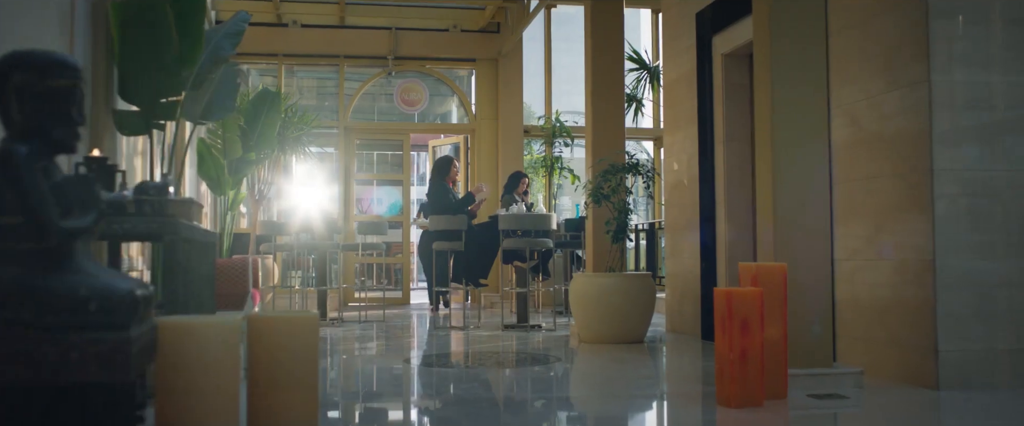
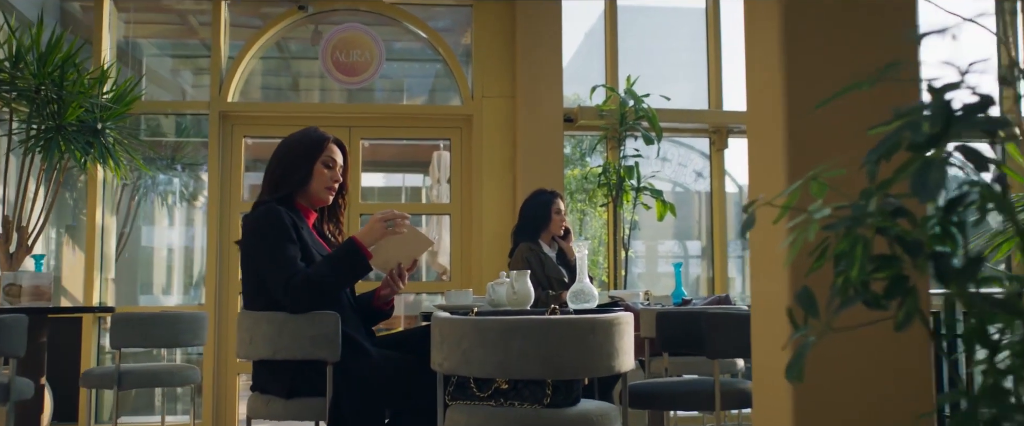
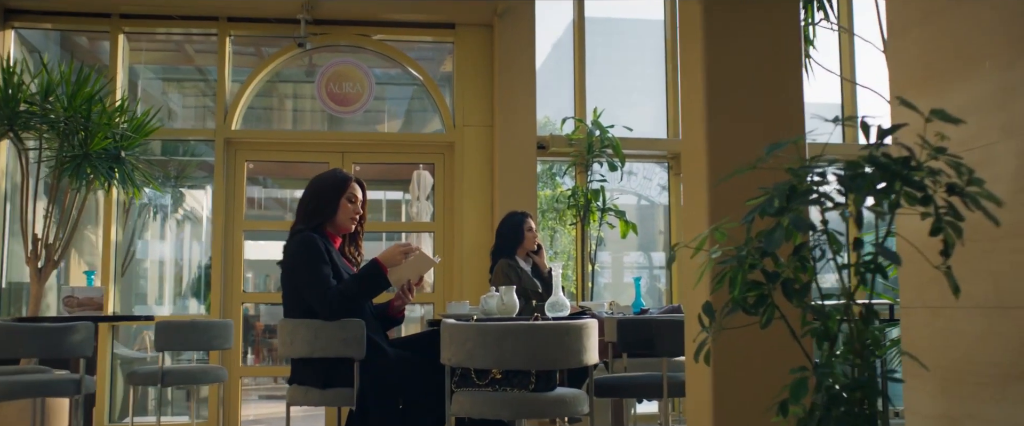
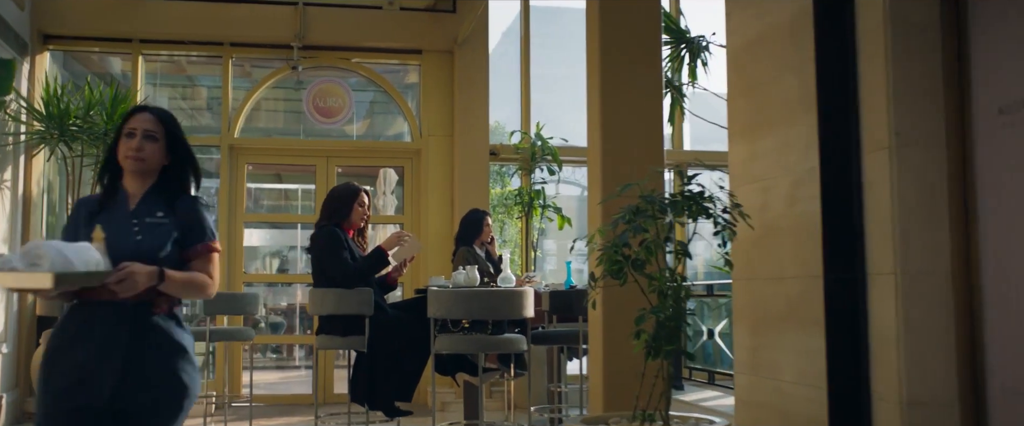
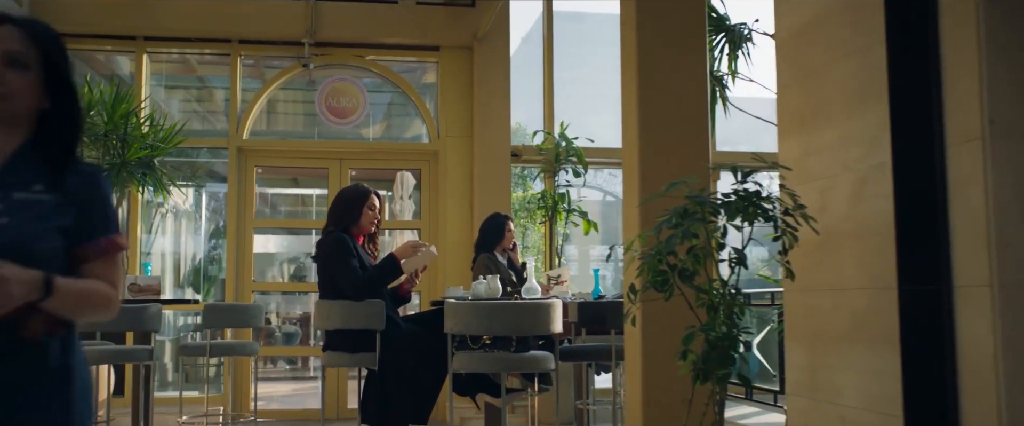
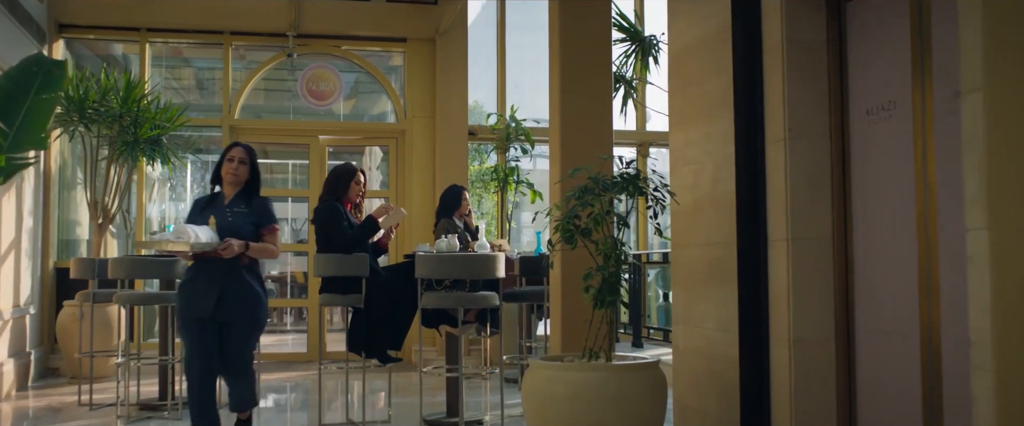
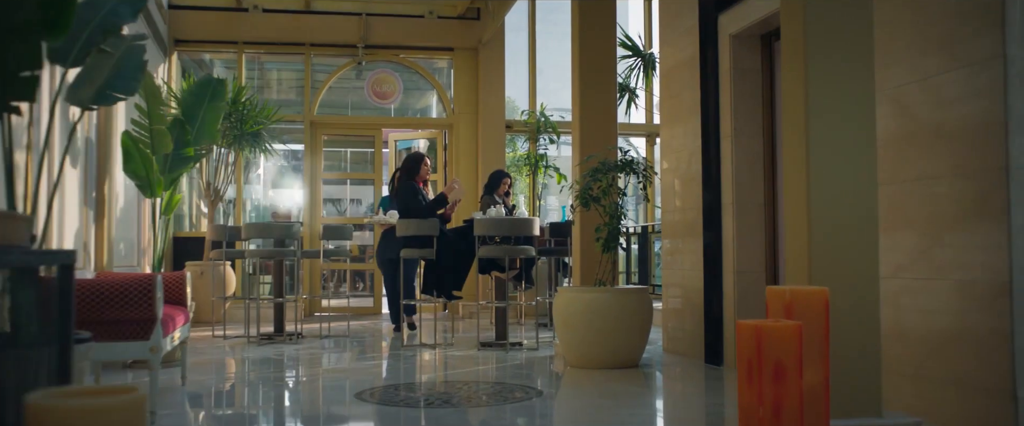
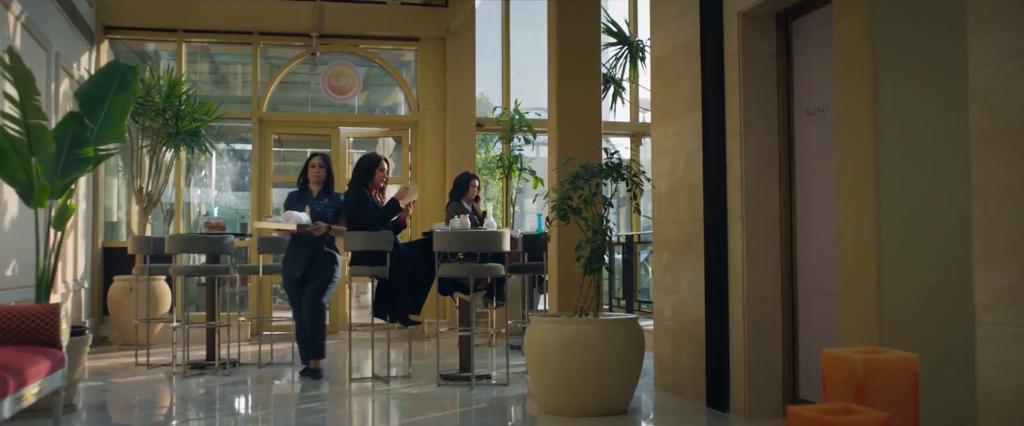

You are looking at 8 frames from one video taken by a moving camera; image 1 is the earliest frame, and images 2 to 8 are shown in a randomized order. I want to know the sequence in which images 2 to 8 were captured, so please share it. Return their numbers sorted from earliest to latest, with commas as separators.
7, 8, 6, 4, 5, 3, 2
